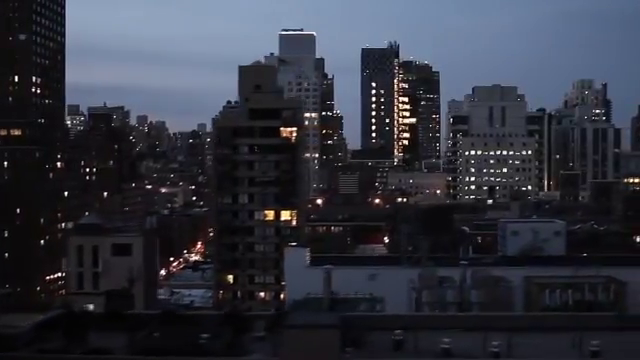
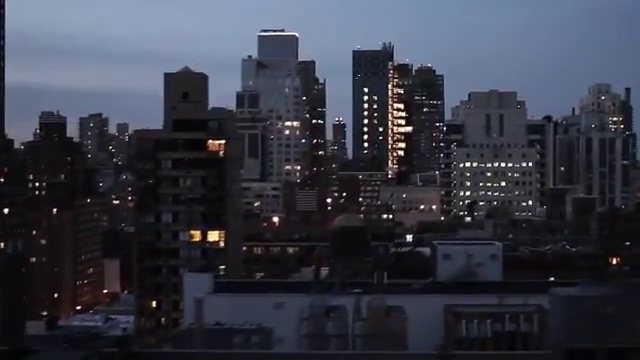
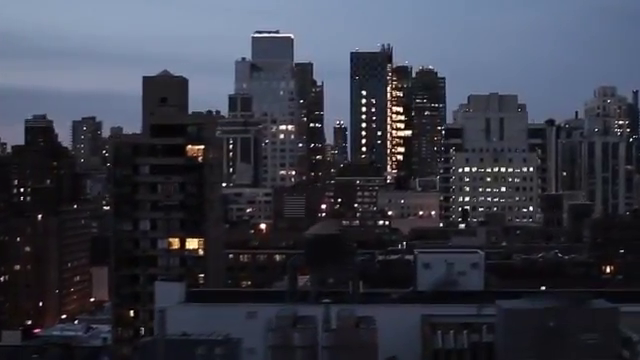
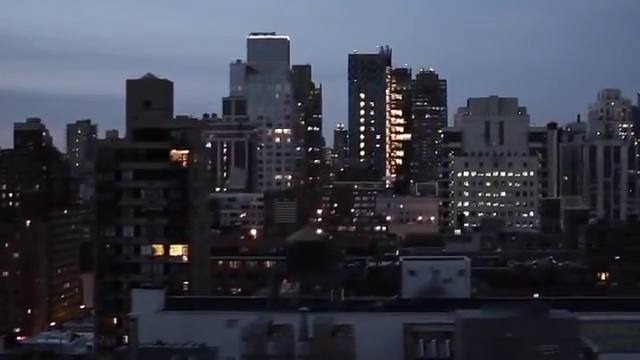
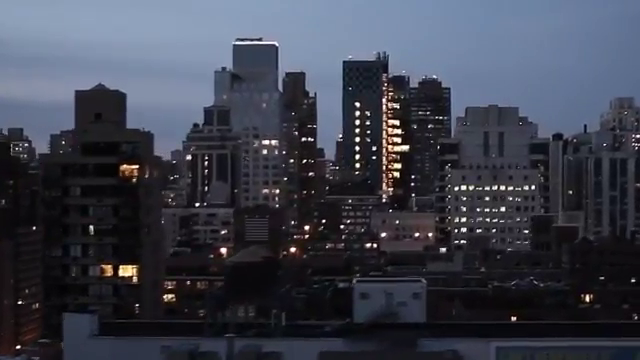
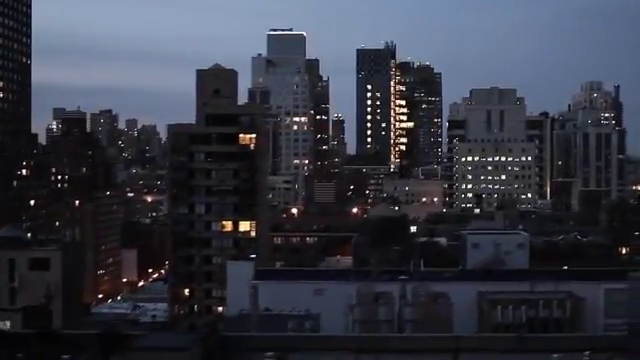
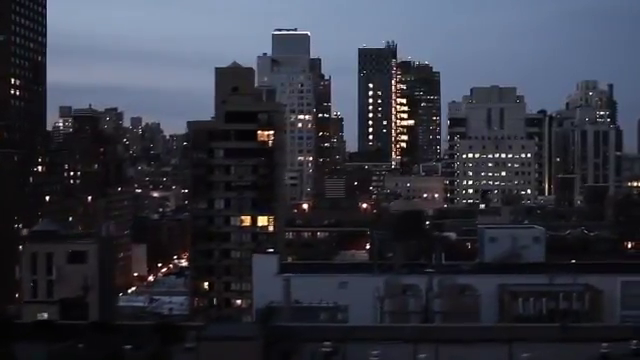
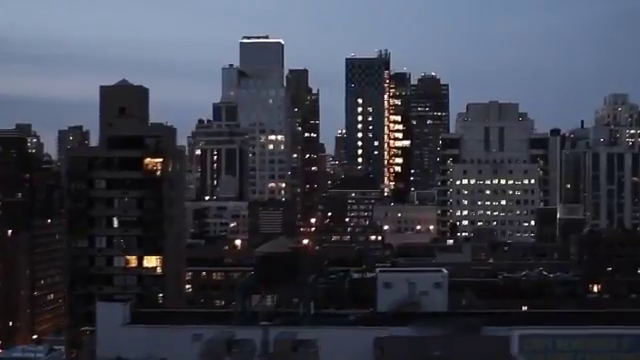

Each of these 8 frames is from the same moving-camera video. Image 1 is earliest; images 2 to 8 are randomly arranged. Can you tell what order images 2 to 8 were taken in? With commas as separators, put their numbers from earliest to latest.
7, 6, 2, 3, 4, 8, 5
